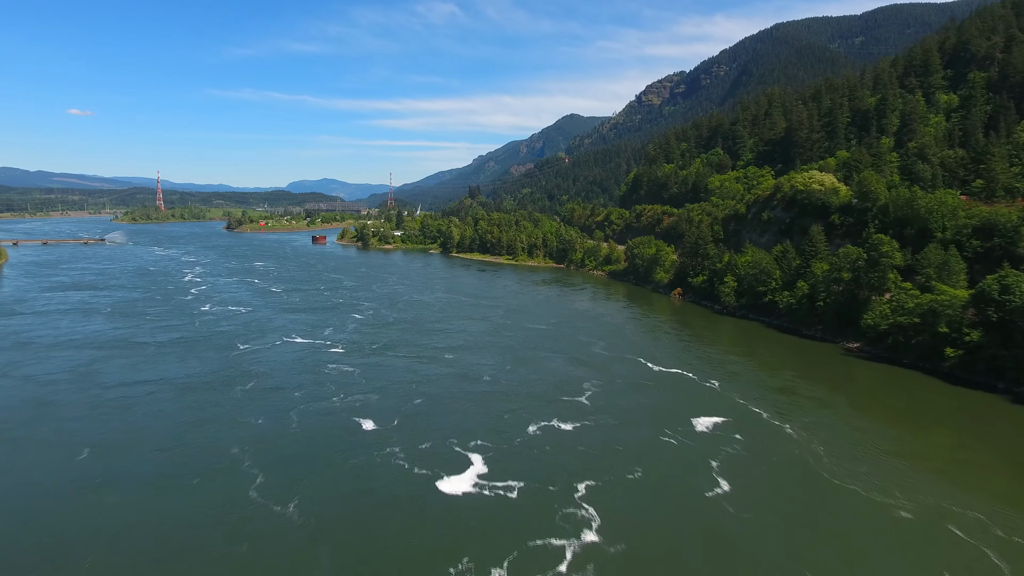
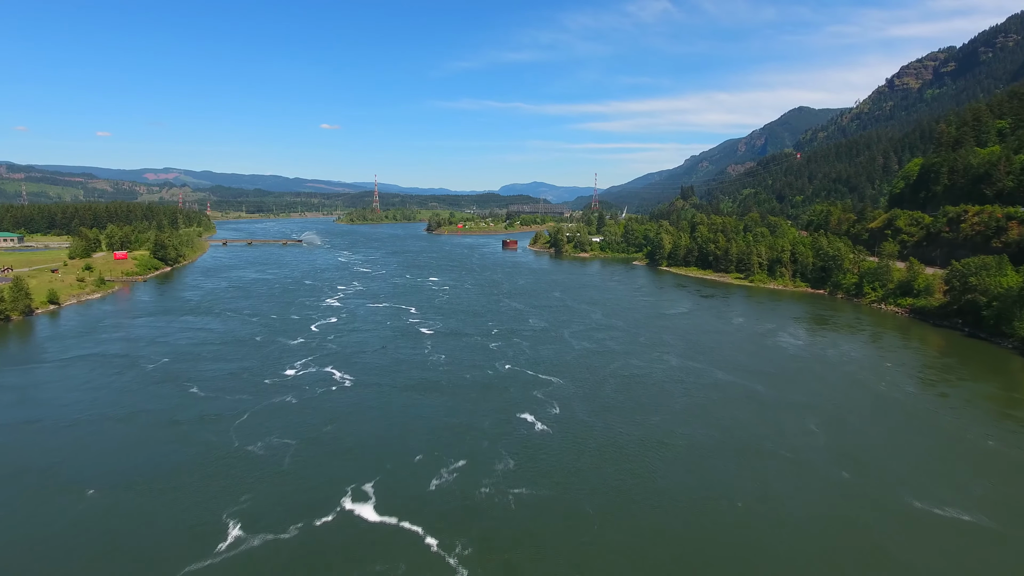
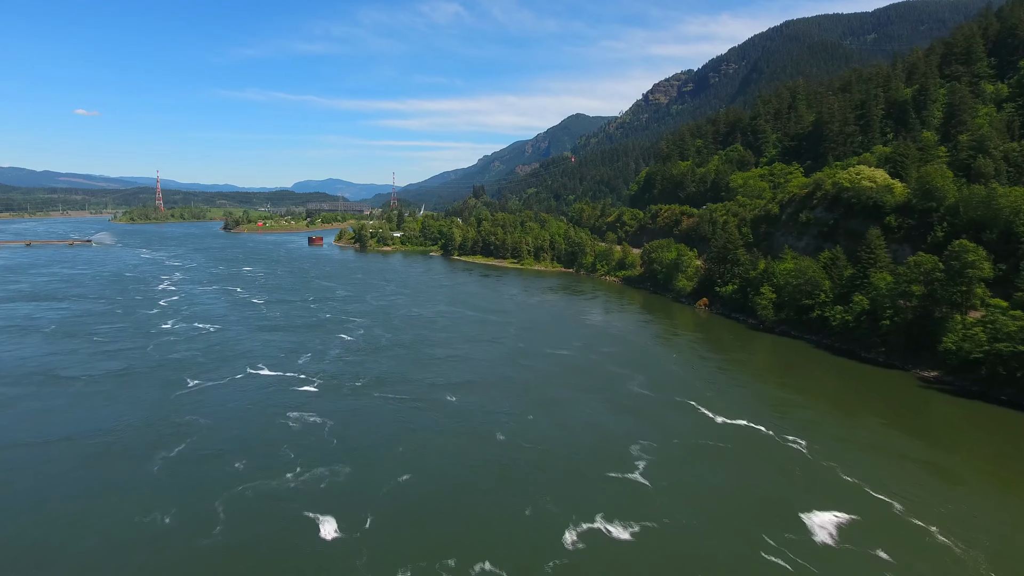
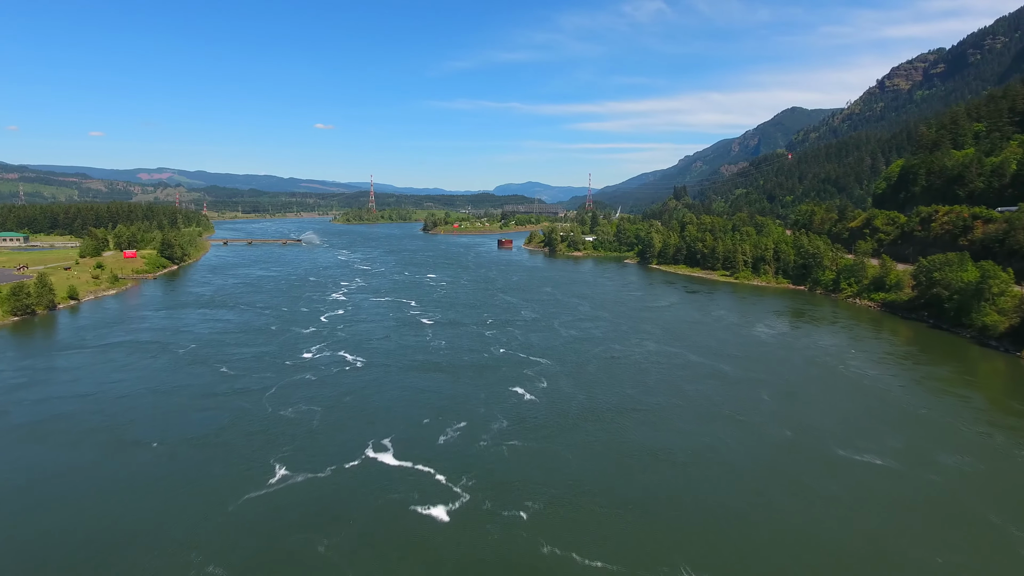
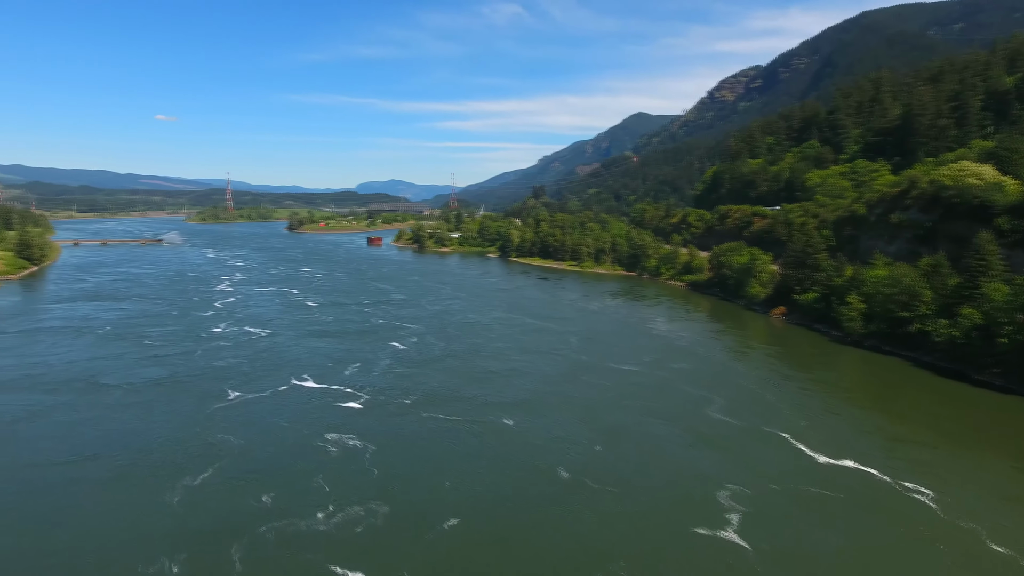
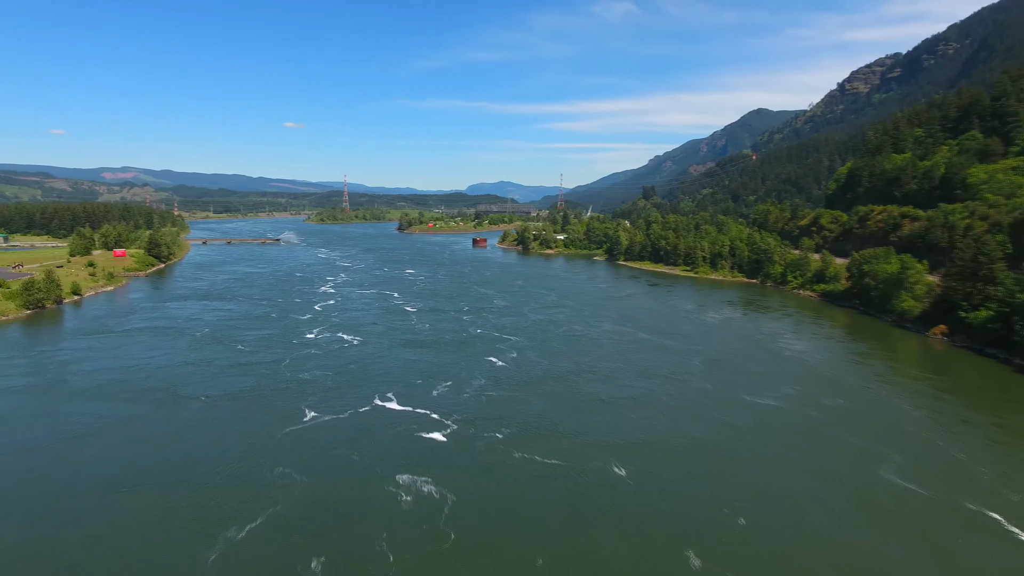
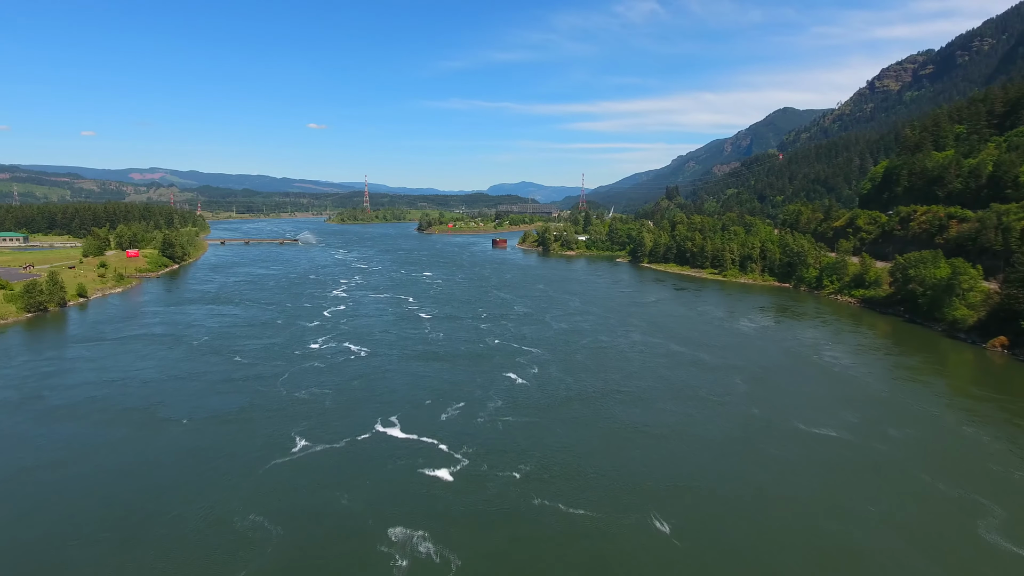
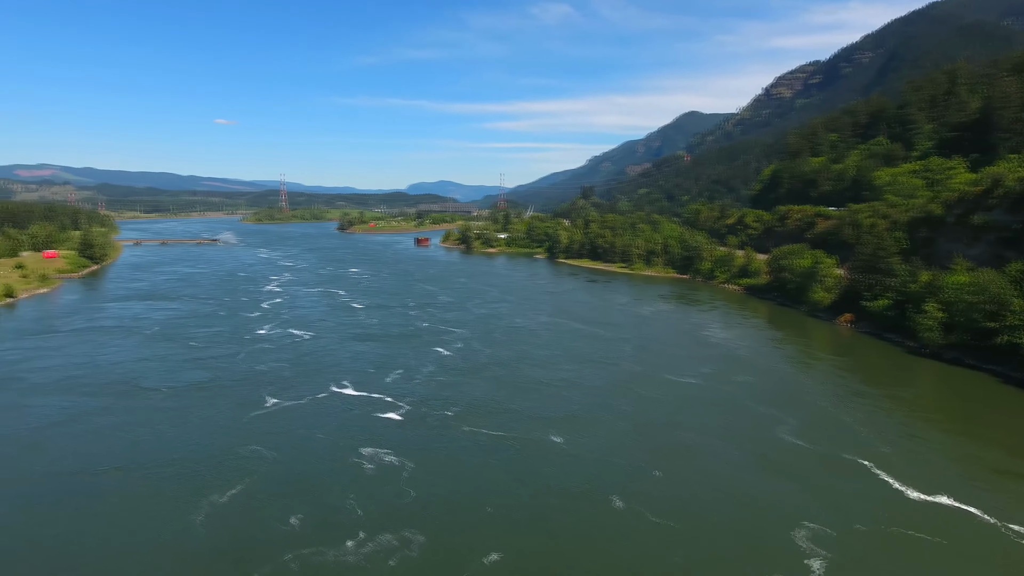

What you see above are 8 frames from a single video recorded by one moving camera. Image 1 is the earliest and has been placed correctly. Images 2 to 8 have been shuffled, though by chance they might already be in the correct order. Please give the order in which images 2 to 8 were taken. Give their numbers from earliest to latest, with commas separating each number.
3, 5, 8, 6, 7, 4, 2
